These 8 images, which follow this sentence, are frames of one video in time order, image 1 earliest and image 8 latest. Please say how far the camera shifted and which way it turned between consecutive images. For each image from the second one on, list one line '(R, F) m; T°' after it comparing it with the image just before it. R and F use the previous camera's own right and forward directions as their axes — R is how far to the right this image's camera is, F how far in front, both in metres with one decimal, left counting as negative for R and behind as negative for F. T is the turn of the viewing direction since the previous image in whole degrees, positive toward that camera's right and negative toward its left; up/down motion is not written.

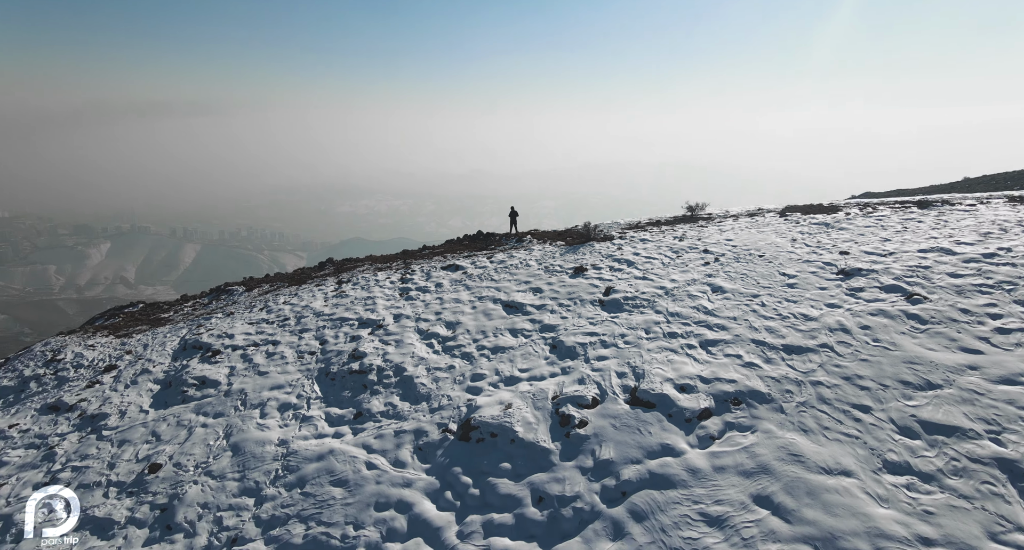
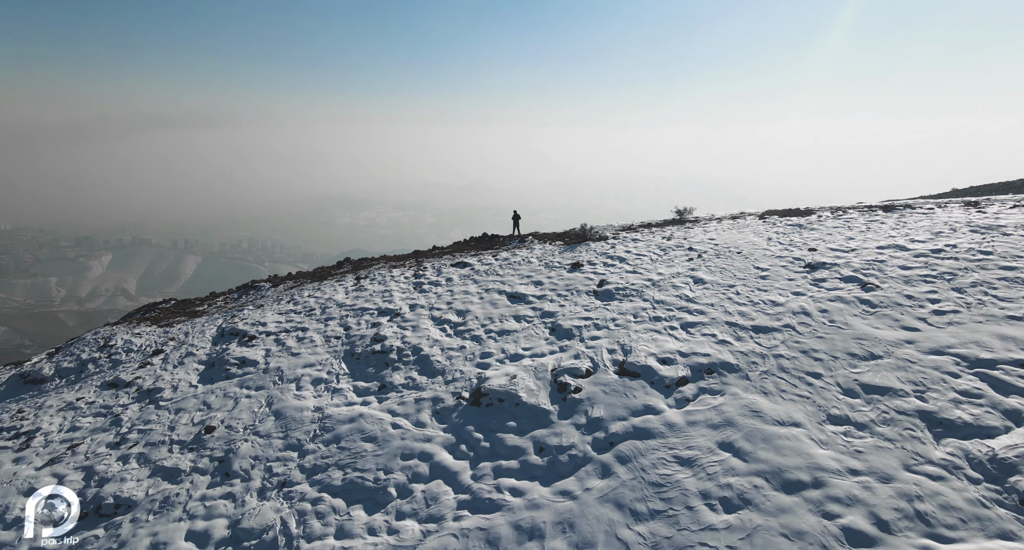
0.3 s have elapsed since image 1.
(-0.1, -1.1) m; 0°
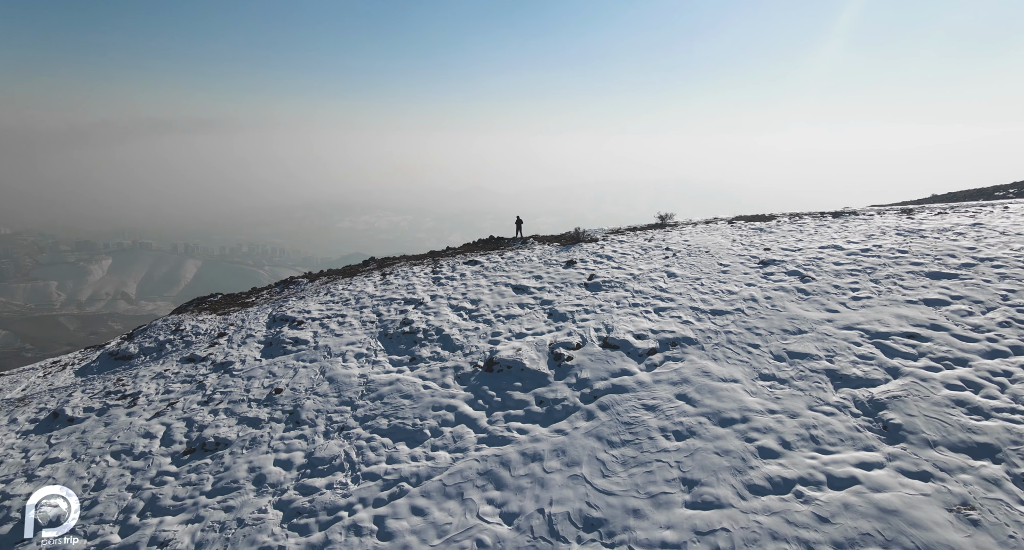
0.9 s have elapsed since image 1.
(-0.1, -2.1) m; 0°
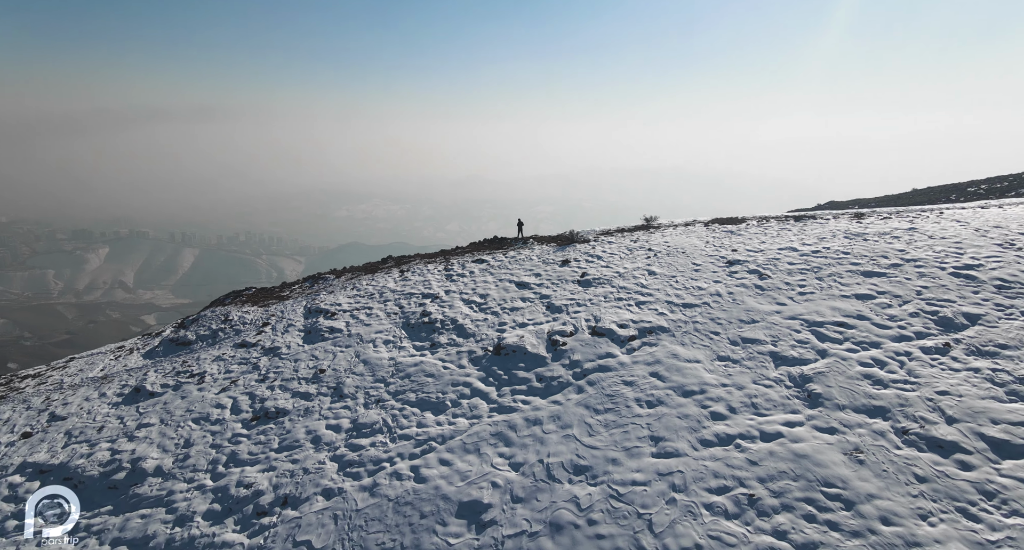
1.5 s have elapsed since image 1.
(-0.1, -2.0) m; 0°
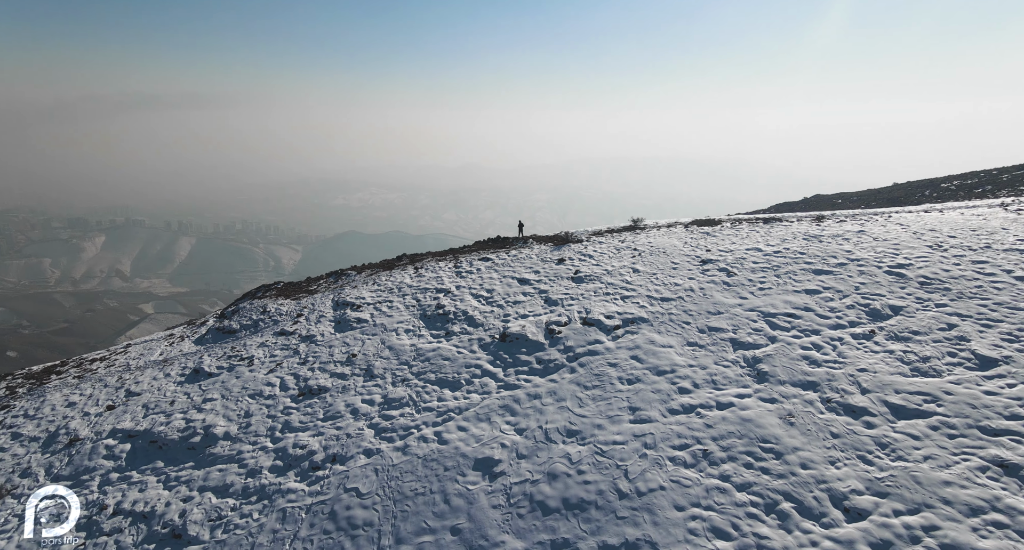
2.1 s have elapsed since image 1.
(-0.2, -2.1) m; 0°
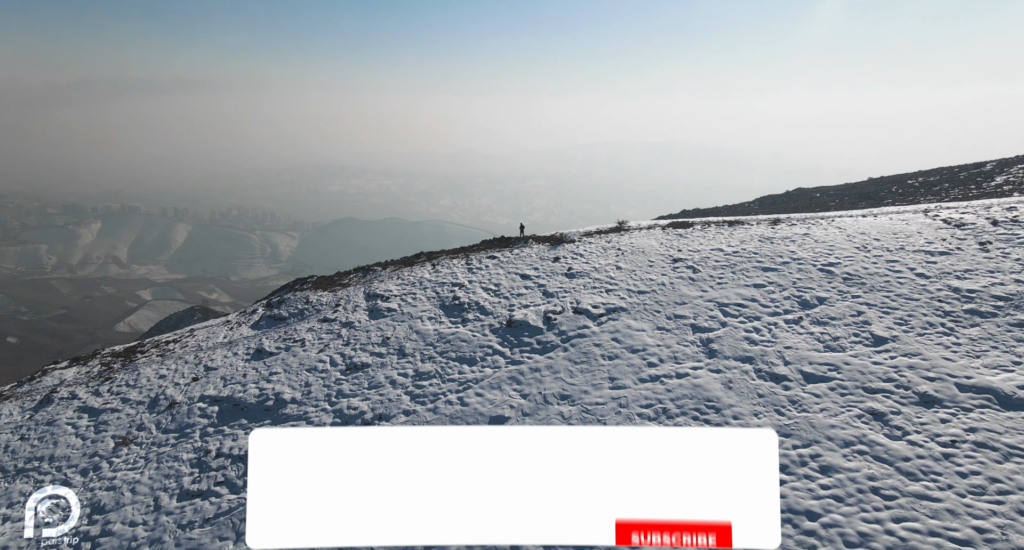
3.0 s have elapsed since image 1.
(-0.2, -3.2) m; 0°
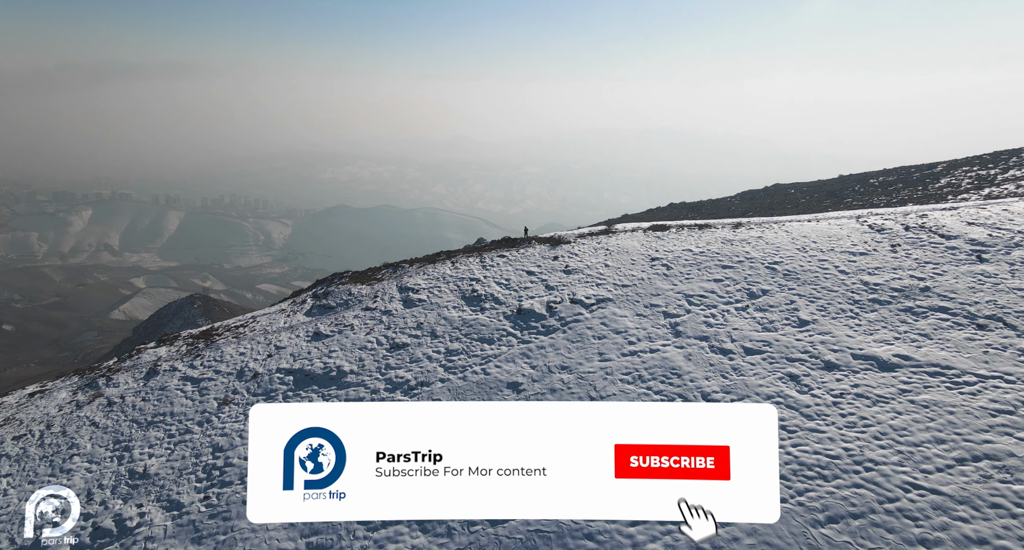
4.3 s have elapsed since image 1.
(-0.6, -4.1) m; +1°
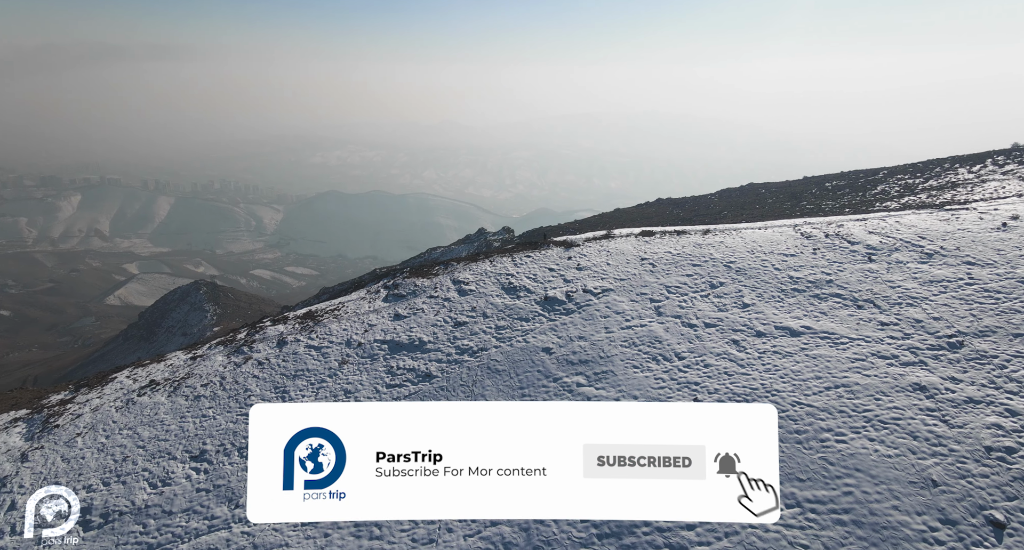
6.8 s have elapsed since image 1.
(-2.0, -7.7) m; +1°
